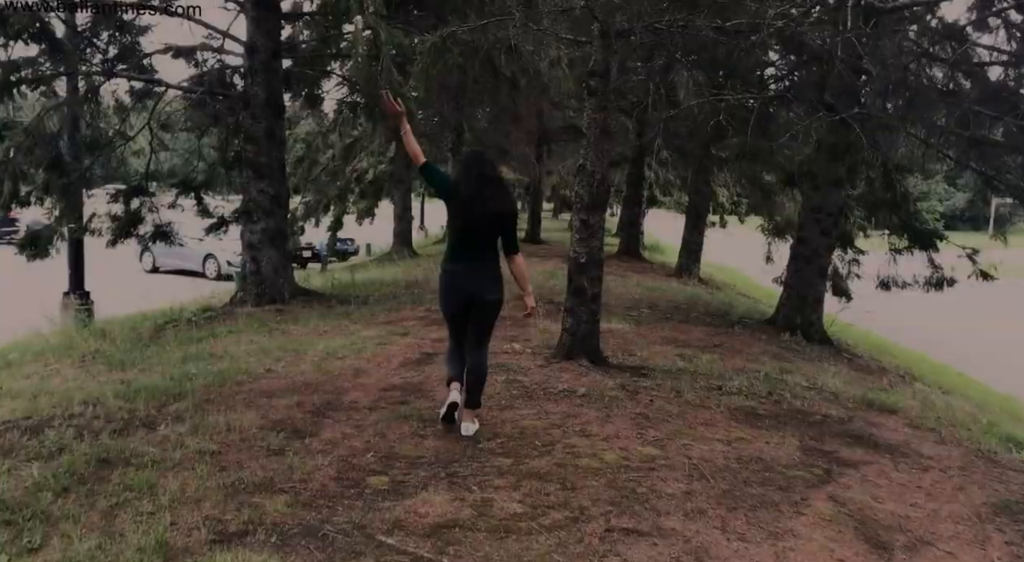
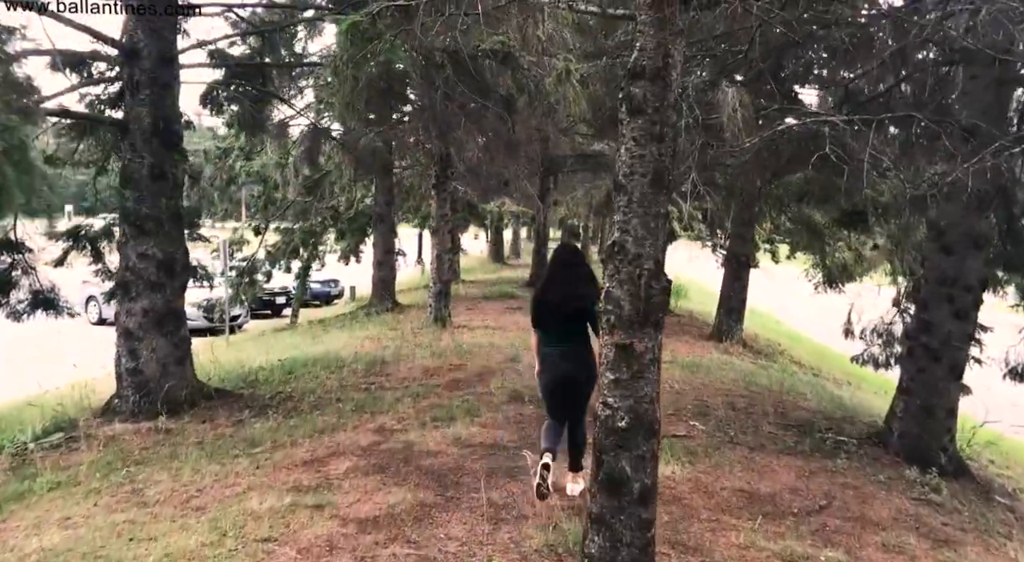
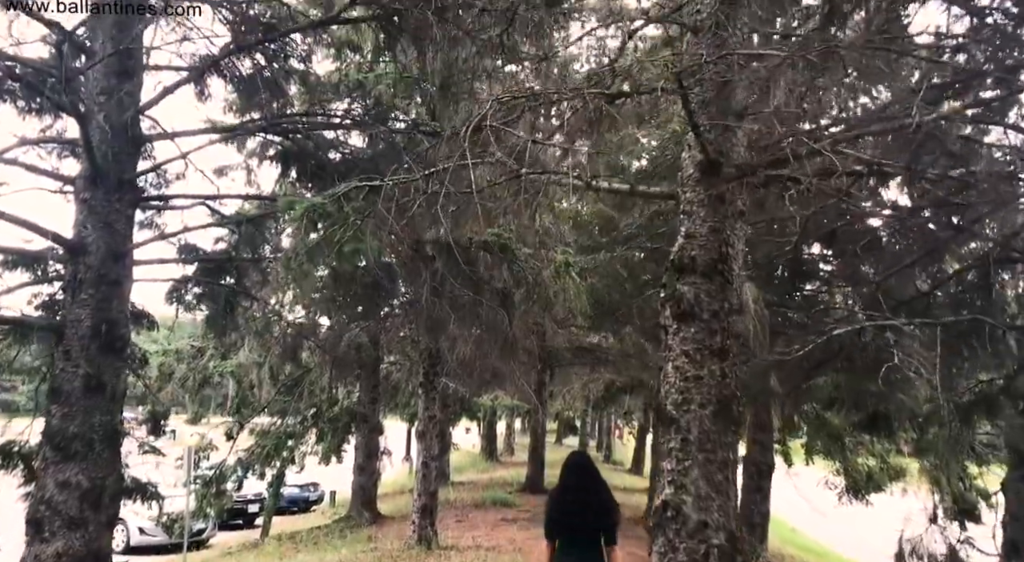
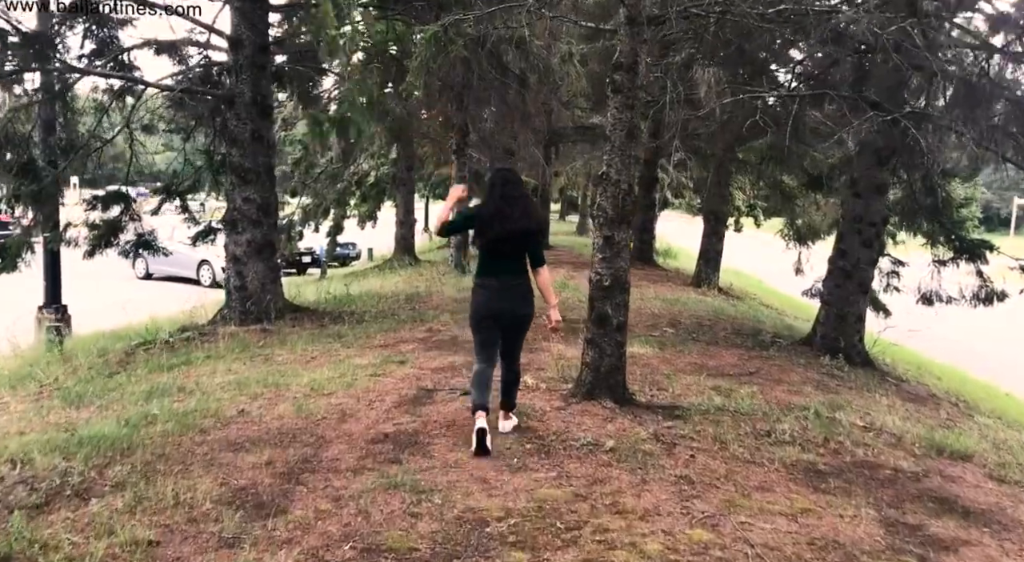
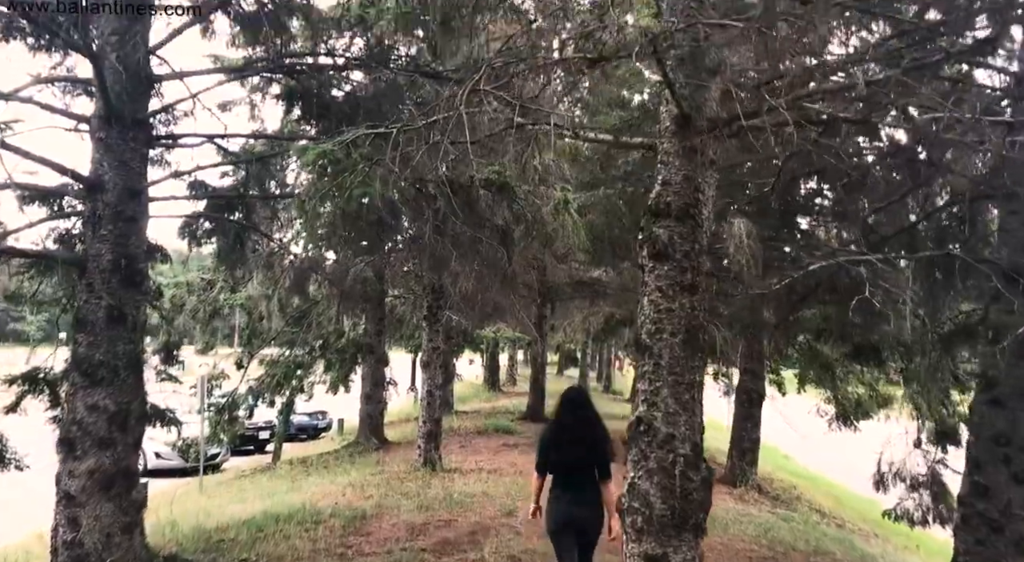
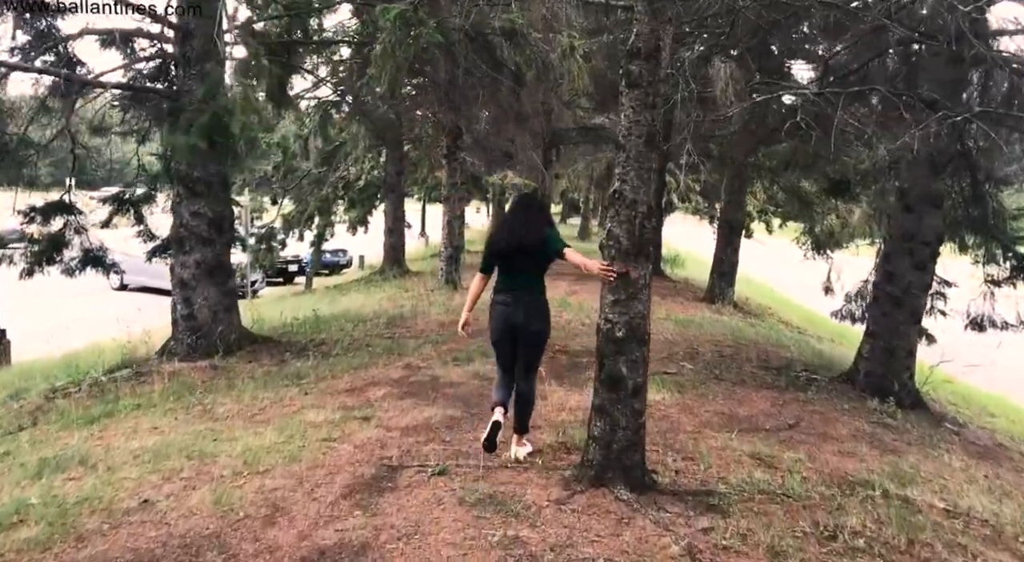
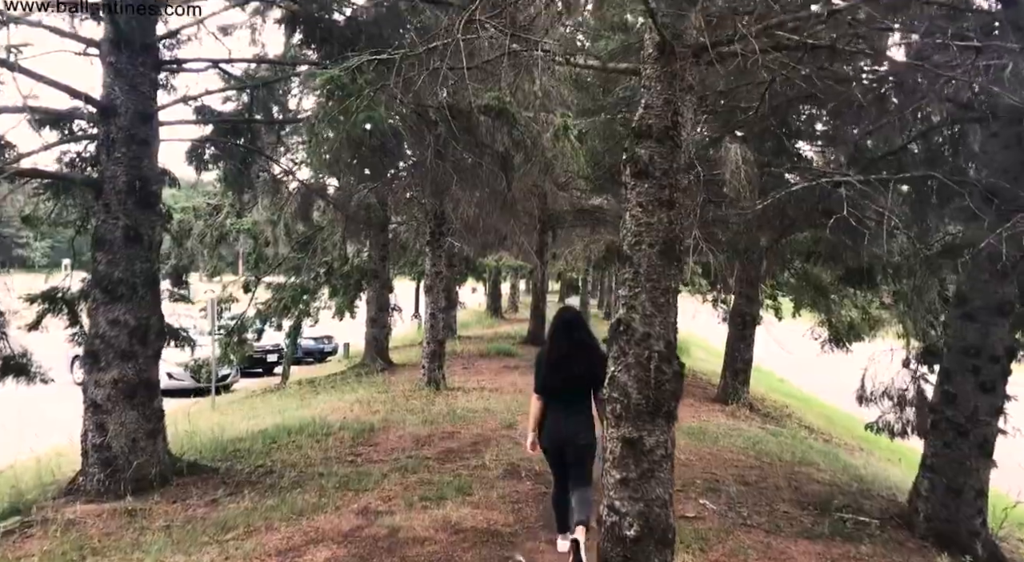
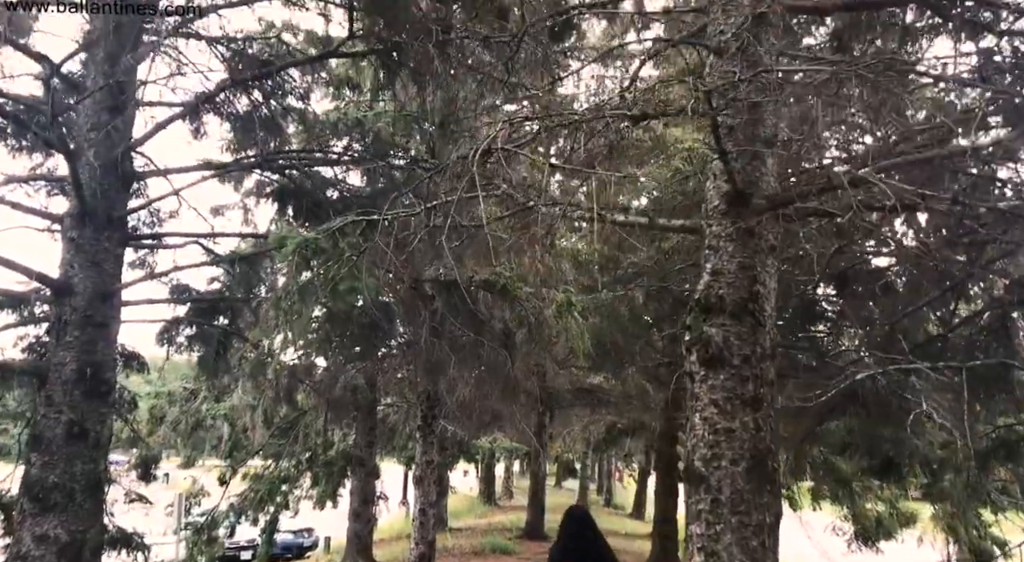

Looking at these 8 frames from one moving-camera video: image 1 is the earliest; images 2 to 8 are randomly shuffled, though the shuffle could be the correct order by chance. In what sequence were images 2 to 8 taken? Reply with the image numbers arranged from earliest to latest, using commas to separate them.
4, 6, 2, 7, 5, 3, 8
